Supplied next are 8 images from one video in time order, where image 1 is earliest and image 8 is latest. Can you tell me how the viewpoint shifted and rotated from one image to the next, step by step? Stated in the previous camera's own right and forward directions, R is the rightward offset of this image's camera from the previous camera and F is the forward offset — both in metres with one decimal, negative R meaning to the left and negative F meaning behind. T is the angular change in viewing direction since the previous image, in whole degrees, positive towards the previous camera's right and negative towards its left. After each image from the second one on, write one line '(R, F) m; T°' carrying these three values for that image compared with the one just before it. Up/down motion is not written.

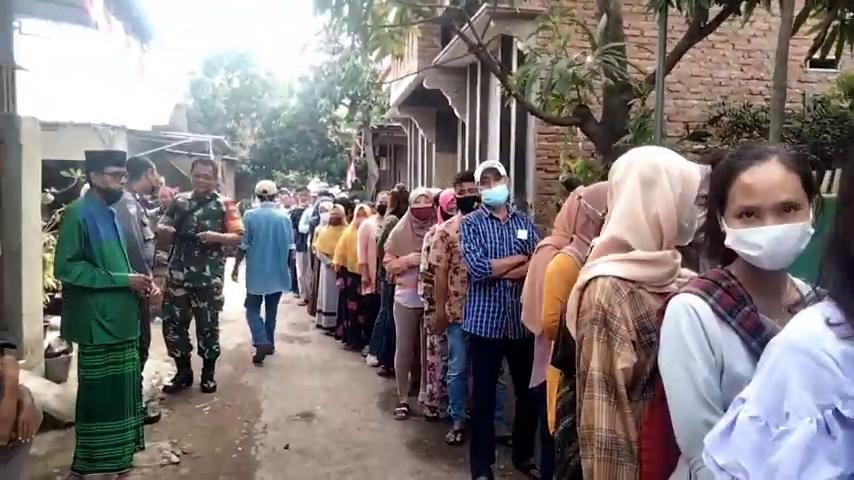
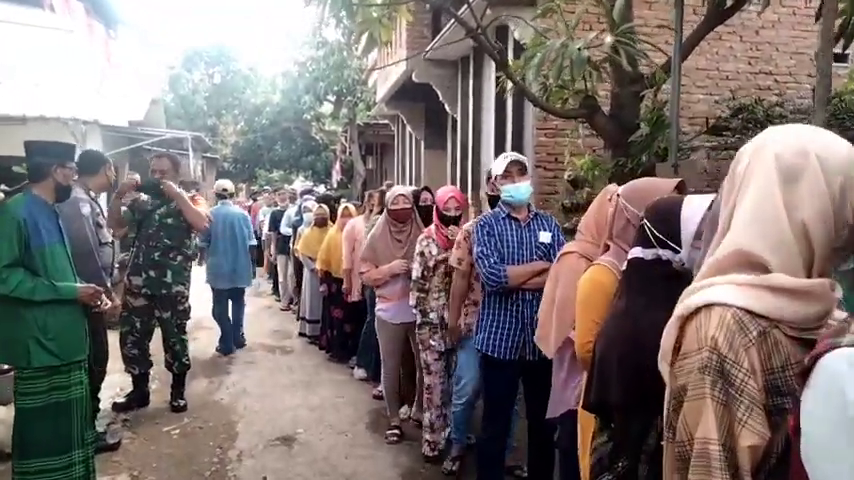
(-0.1, +0.6) m; +1°
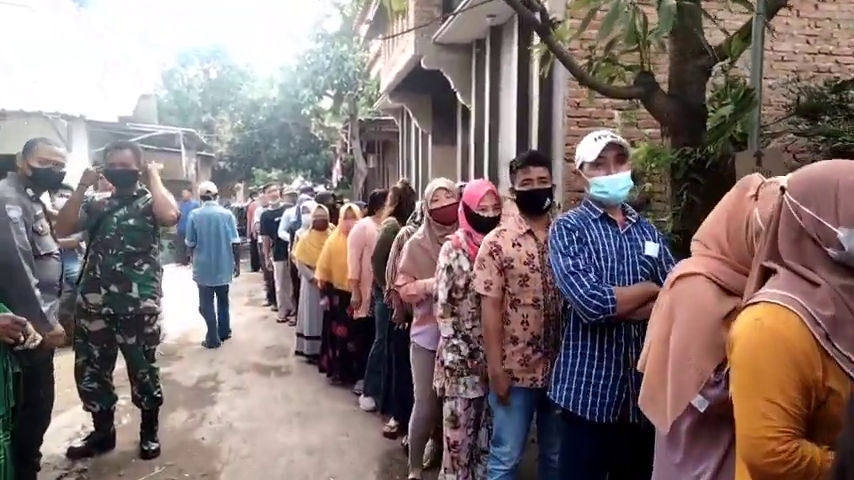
(-0.2, +1.0) m; 0°
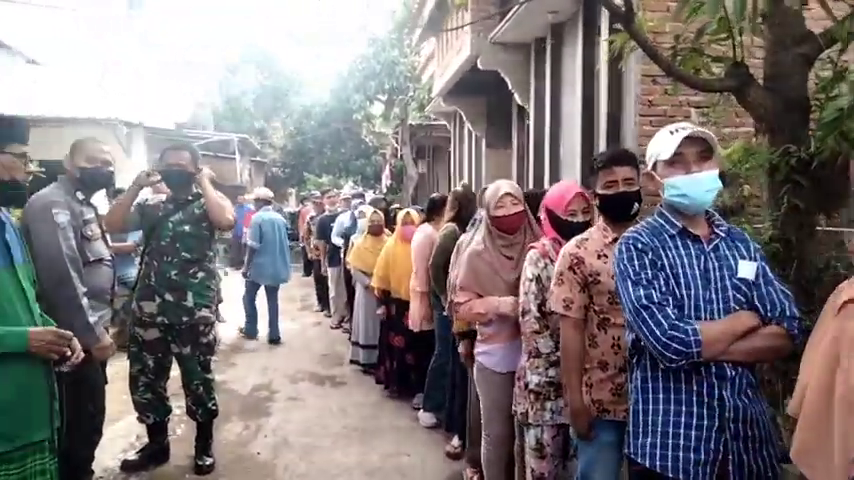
(-0.2, +0.3) m; -4°
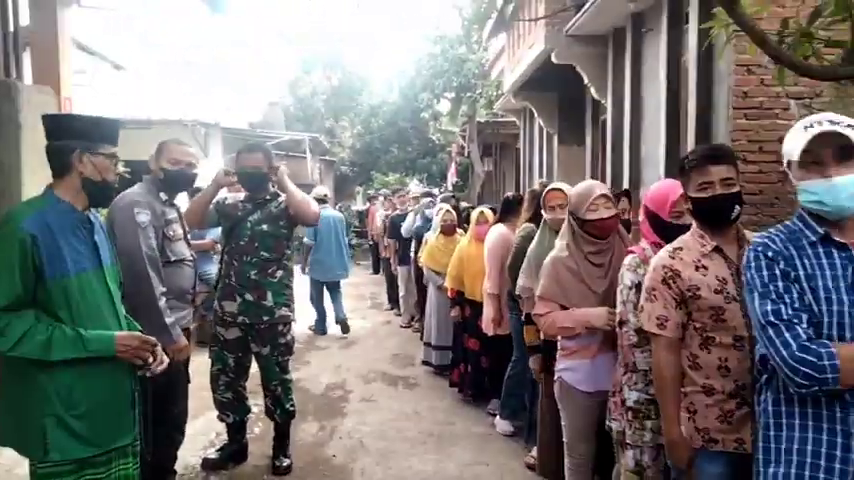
(-0.1, +0.2) m; -6°
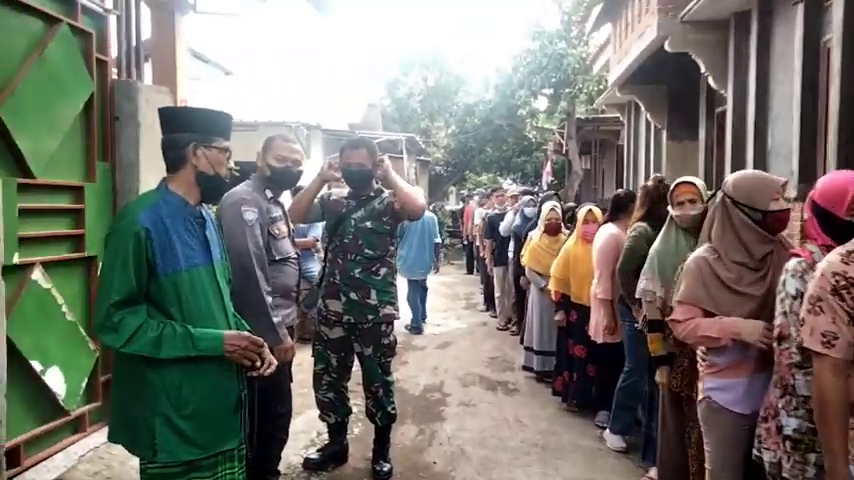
(-0.1, +0.2) m; -9°
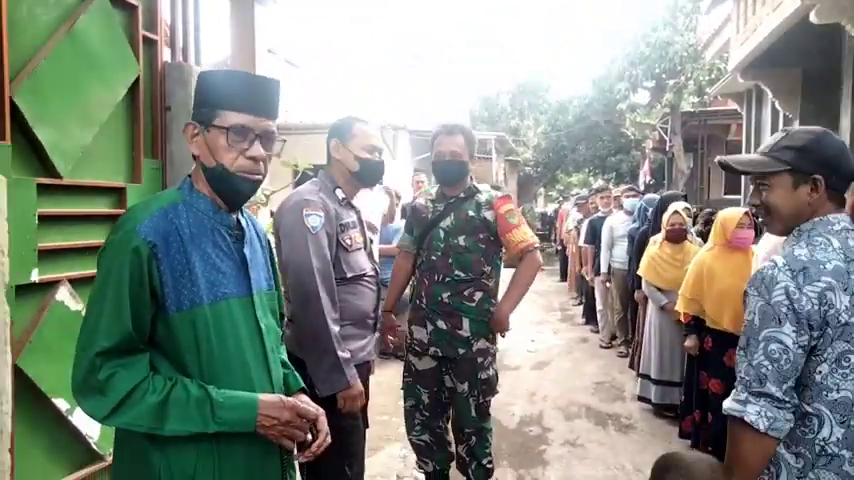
(-0.1, +0.8) m; -8°
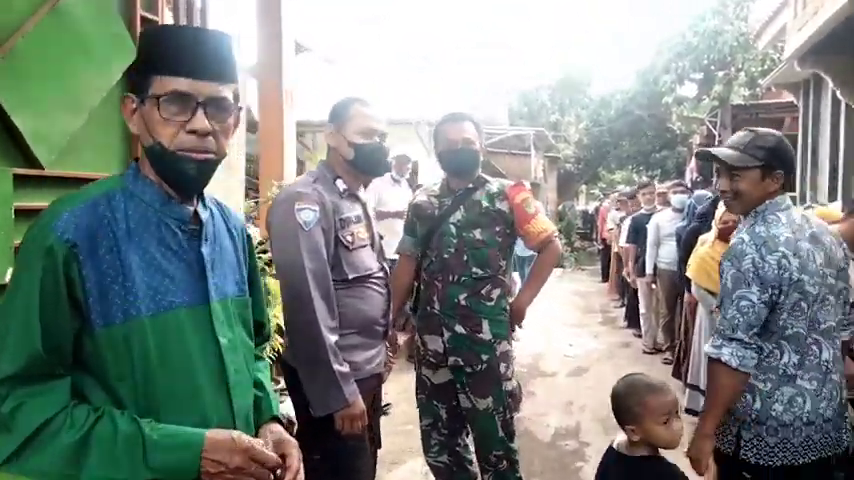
(+0.1, +0.3) m; -4°
